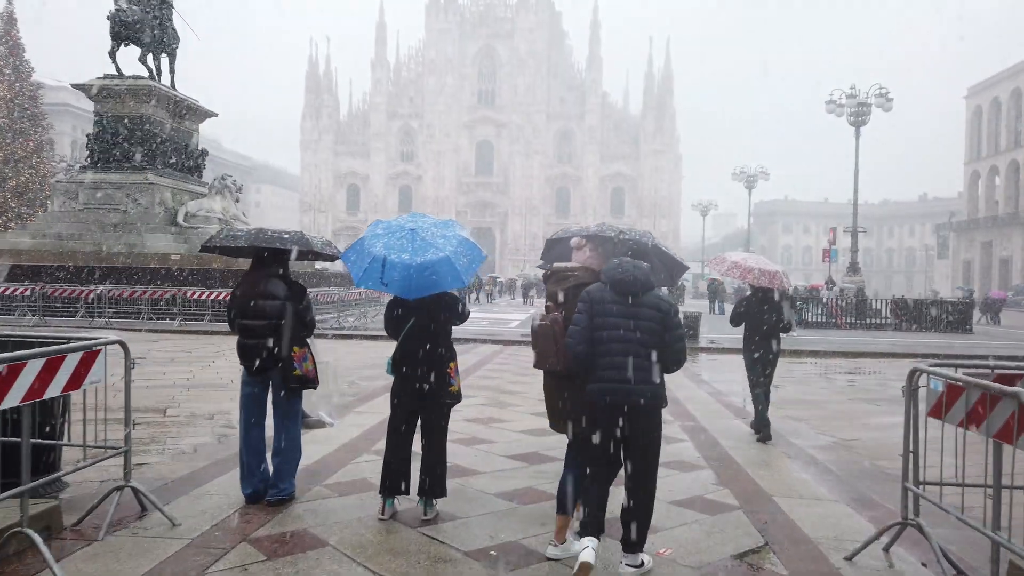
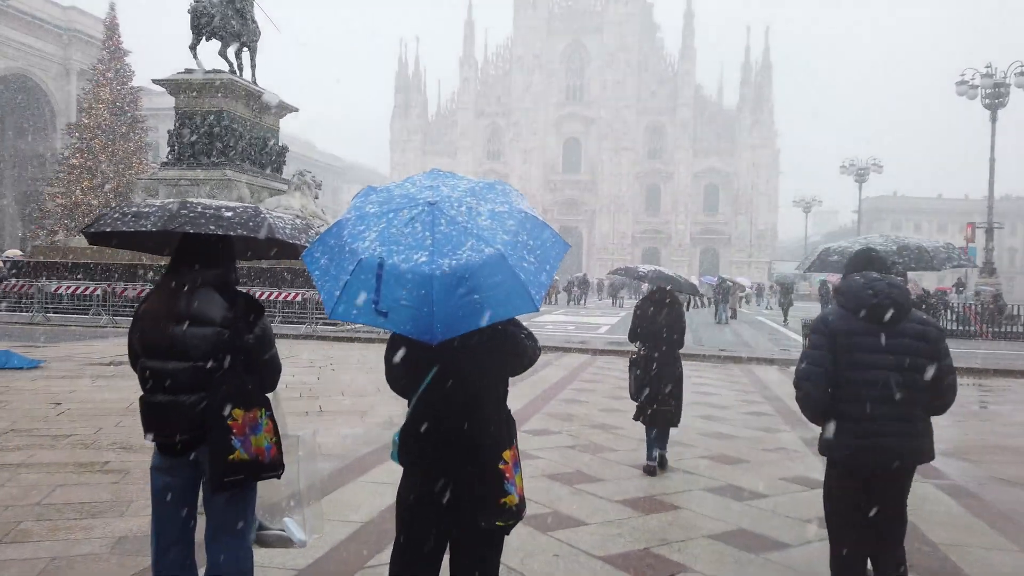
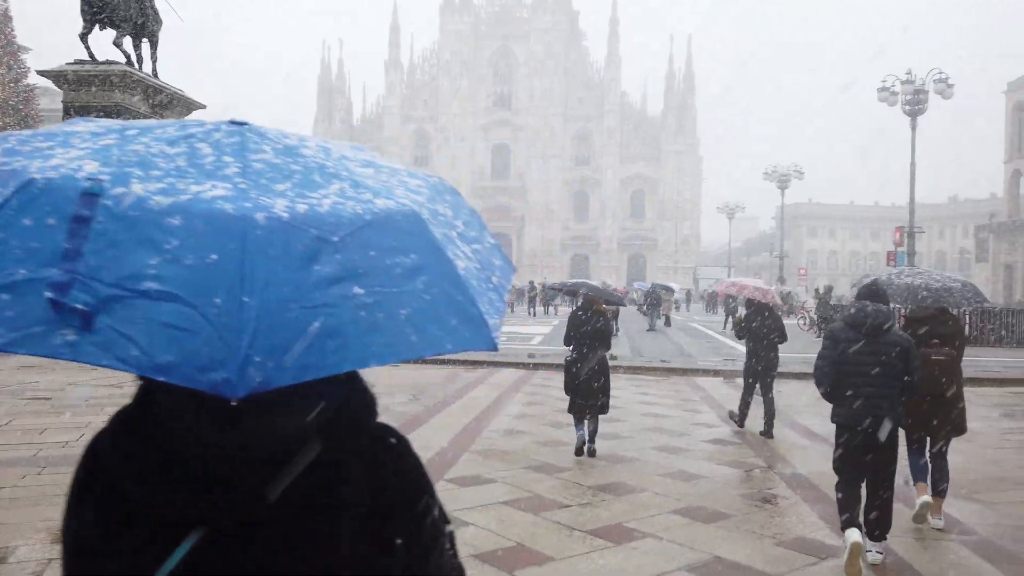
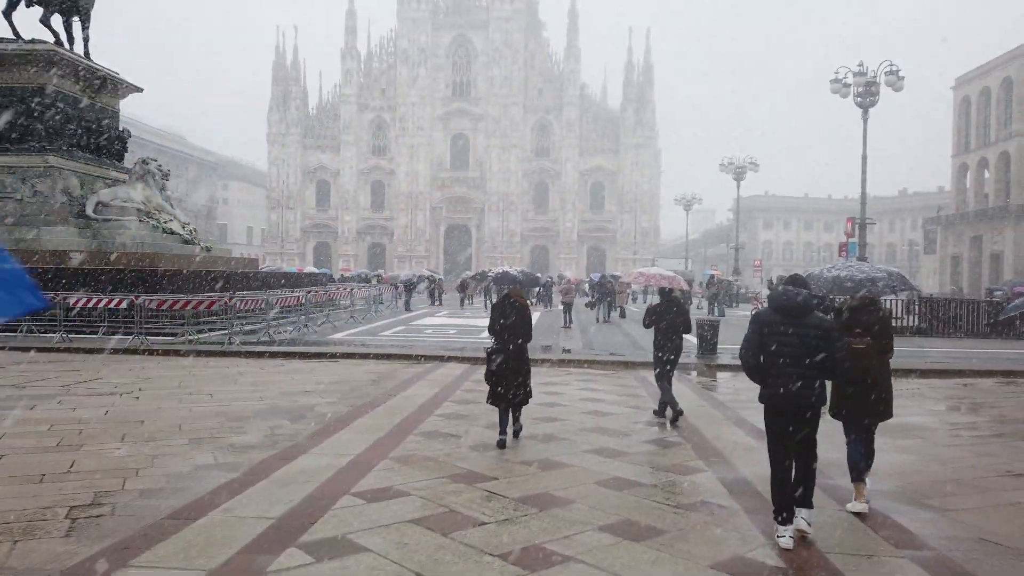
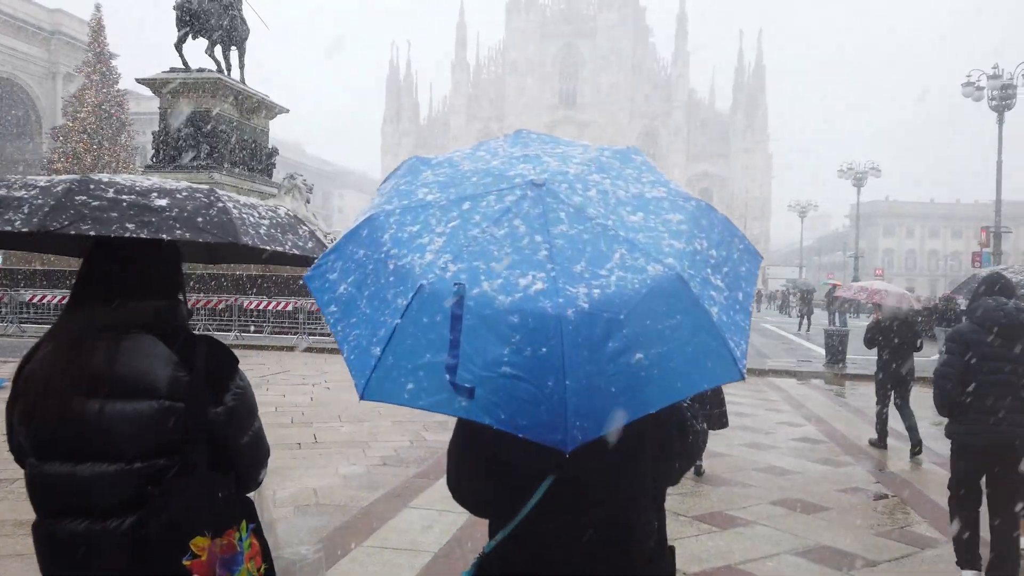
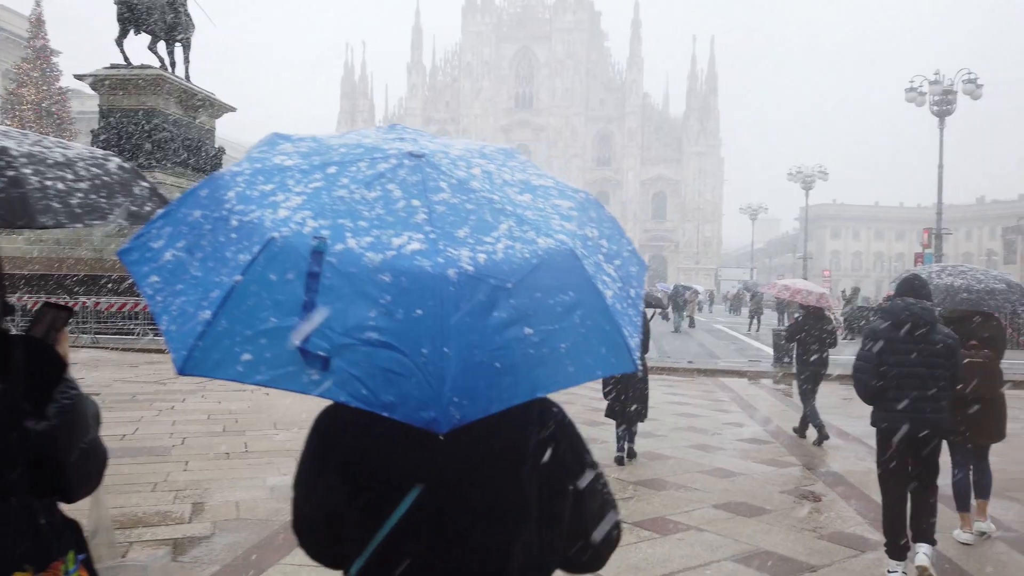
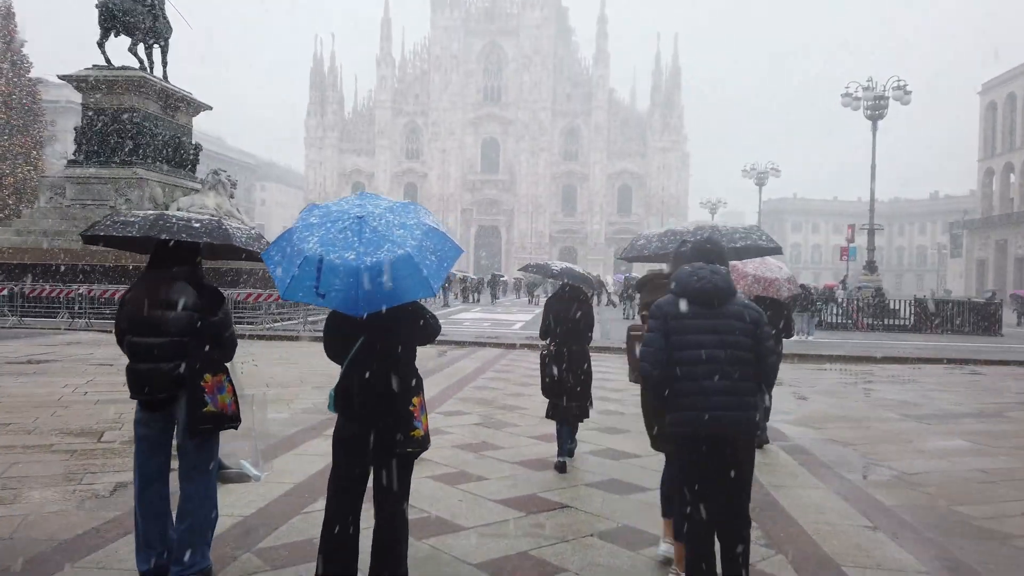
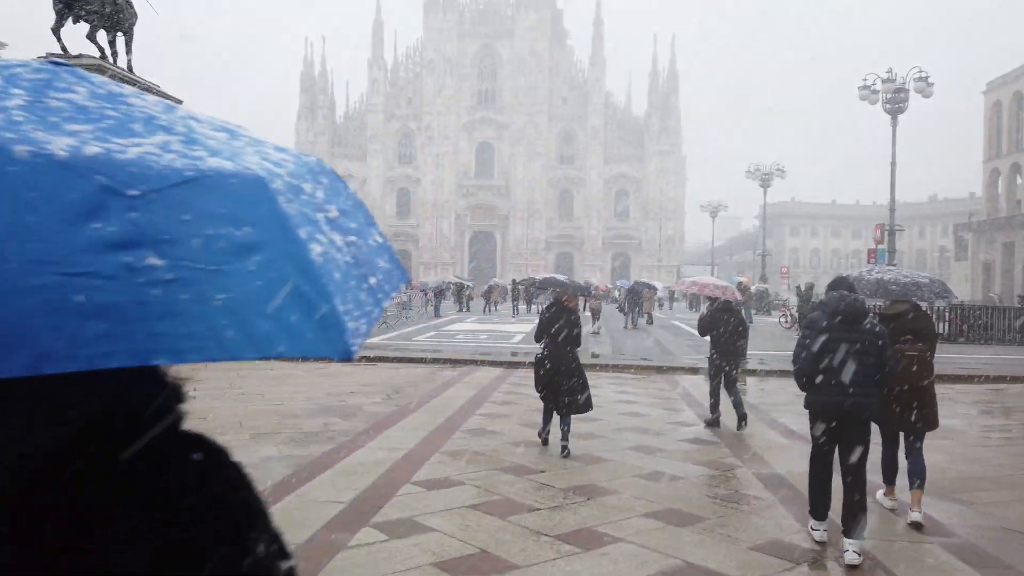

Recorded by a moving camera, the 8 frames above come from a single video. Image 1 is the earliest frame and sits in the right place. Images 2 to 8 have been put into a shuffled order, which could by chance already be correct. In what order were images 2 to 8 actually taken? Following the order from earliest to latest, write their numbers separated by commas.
7, 2, 5, 6, 3, 8, 4
